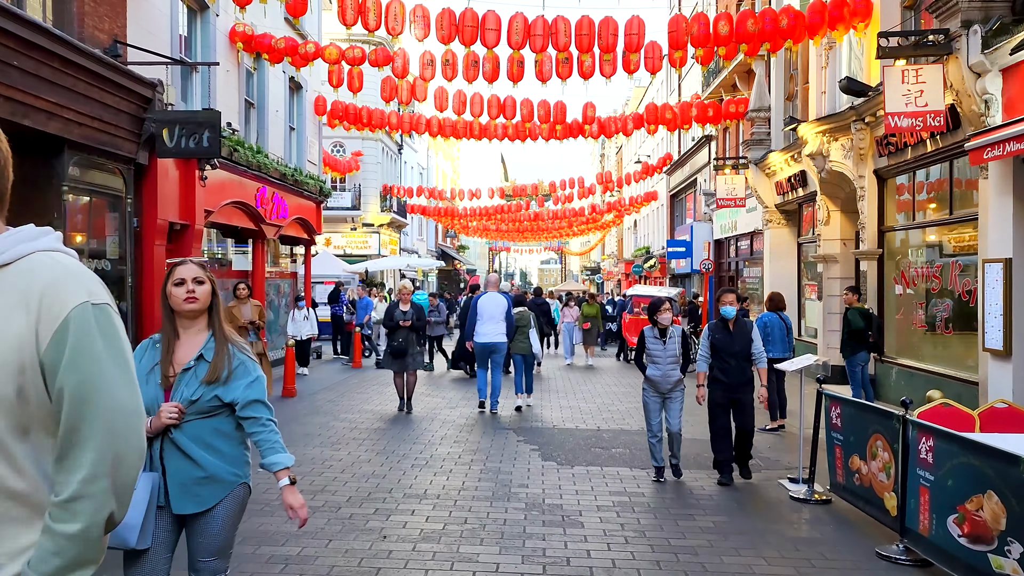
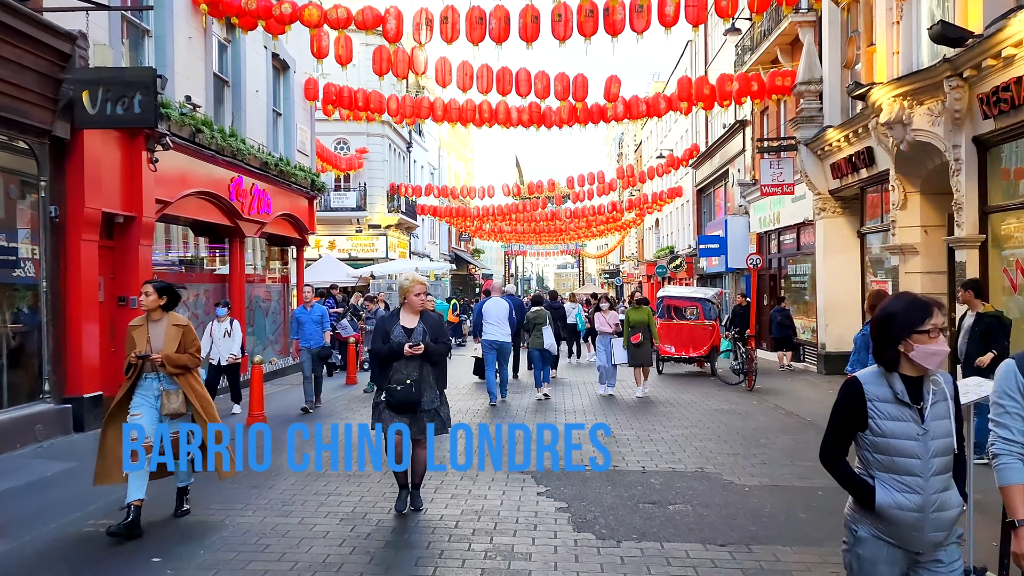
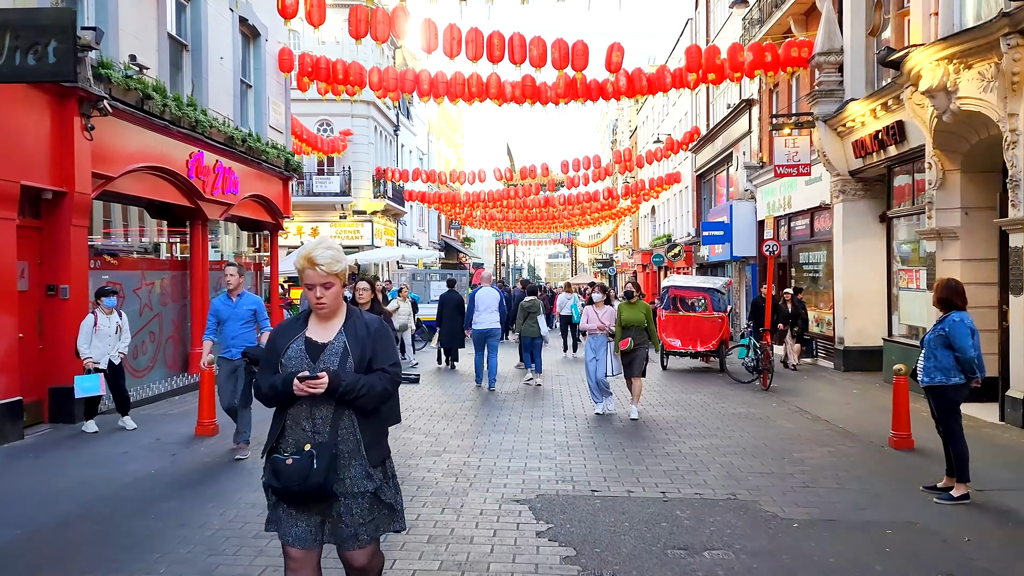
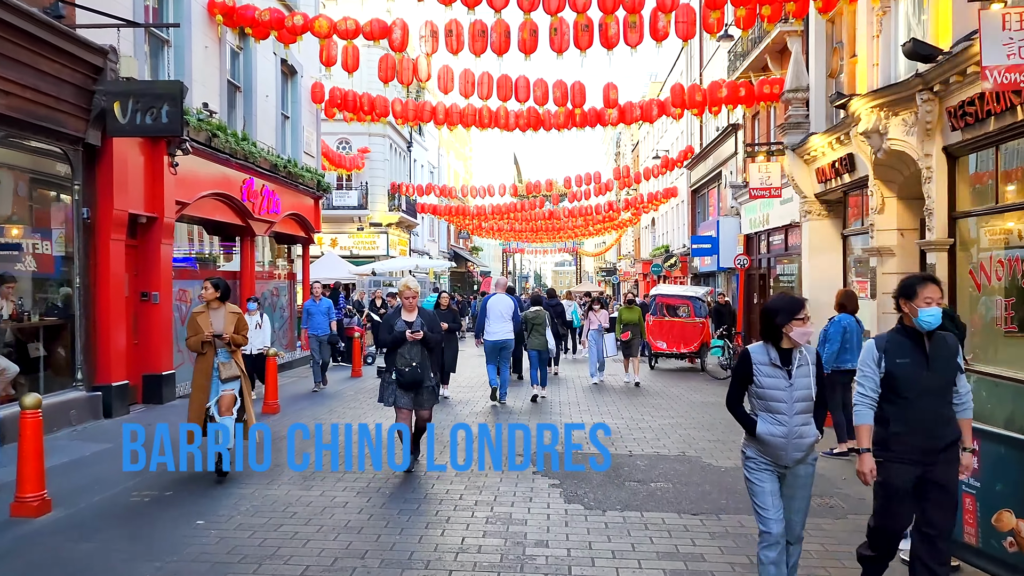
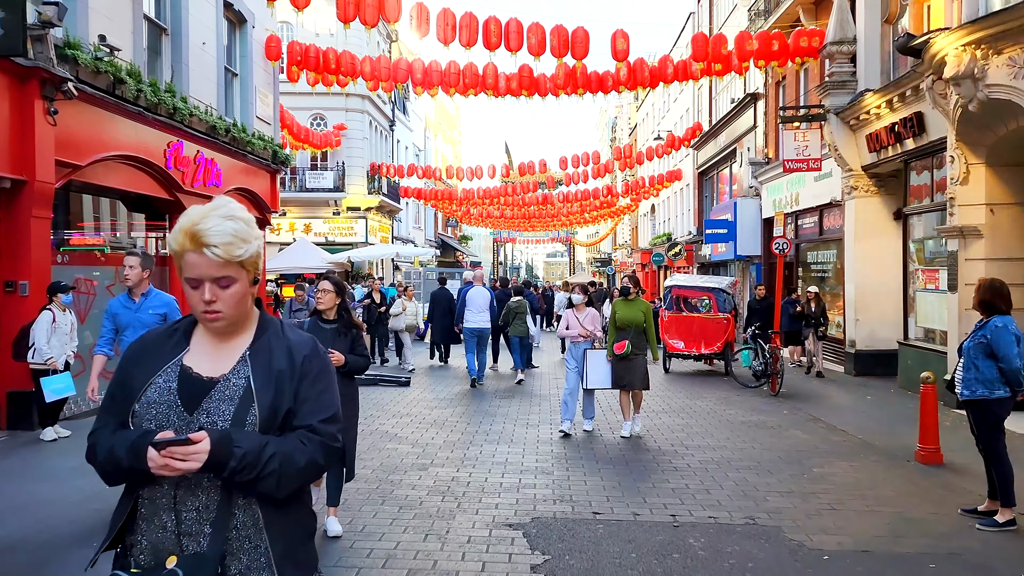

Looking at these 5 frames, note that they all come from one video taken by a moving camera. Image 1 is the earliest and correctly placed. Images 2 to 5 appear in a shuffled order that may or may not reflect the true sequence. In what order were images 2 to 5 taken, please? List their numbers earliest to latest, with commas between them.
4, 2, 3, 5
